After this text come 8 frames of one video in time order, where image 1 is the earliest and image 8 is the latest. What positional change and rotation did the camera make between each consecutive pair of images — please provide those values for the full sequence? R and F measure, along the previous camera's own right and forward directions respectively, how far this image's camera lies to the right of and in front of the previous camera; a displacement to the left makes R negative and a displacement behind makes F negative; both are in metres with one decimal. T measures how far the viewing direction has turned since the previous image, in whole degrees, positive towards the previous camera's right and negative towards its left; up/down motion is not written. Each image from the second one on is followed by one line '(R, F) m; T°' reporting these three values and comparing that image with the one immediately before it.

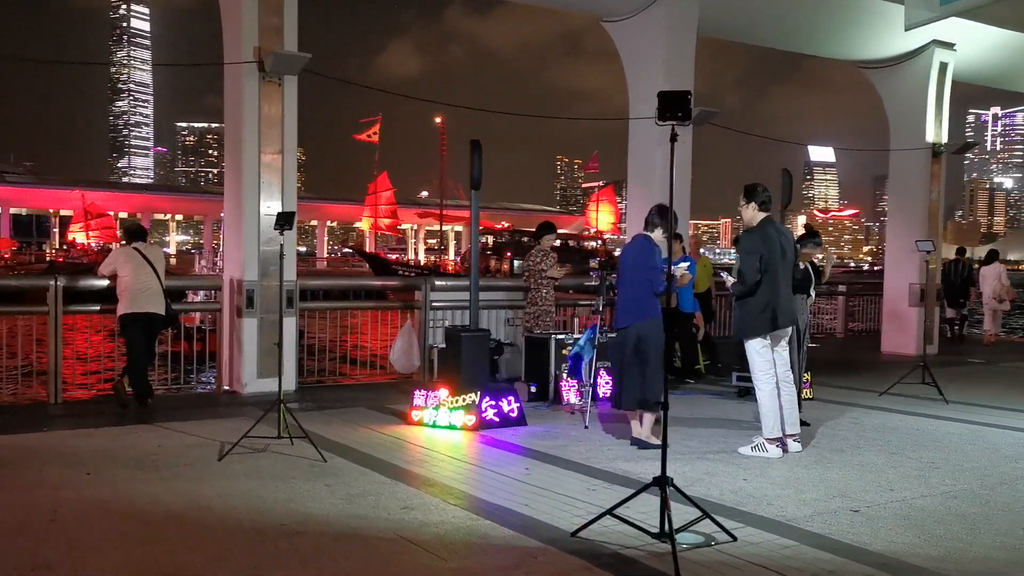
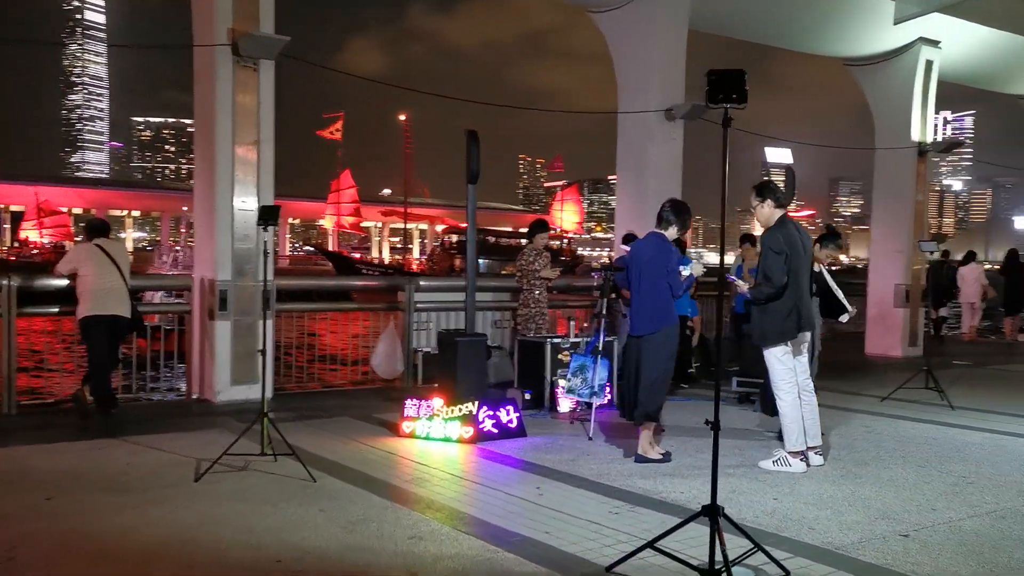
(-0.3, +0.5) m; +3°
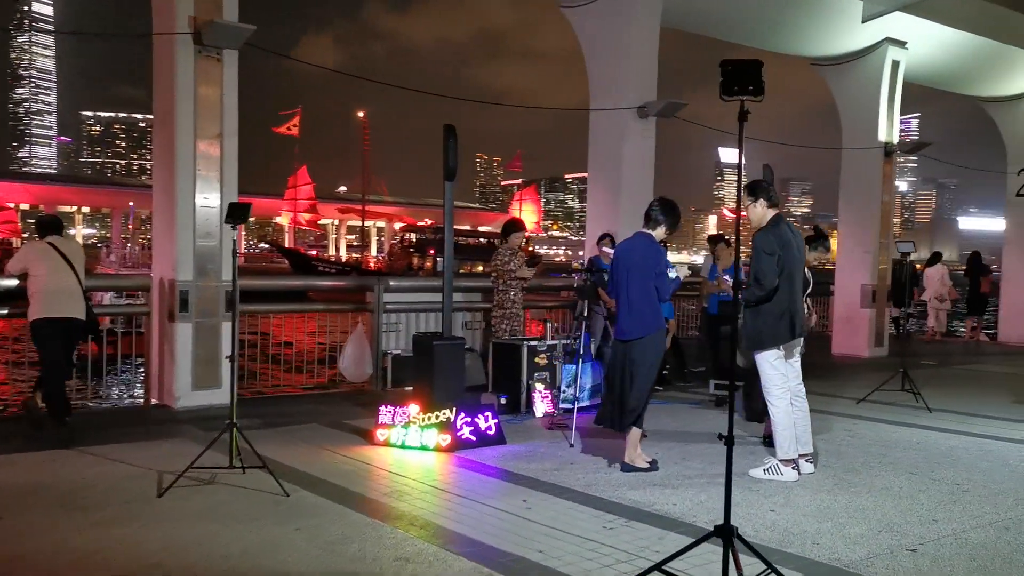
(-0.2, +0.3) m; +3°
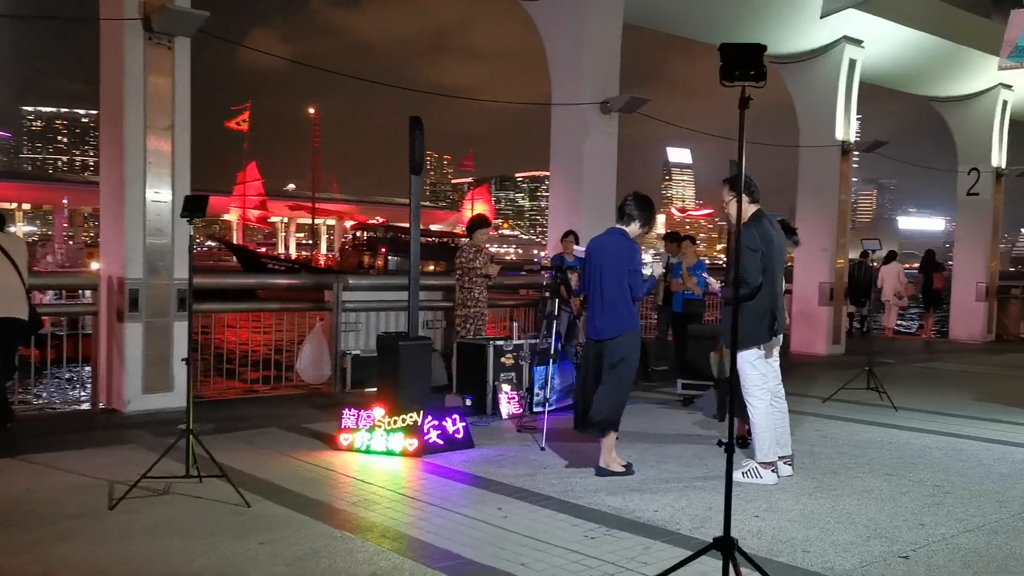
(-0.1, +0.2) m; +3°
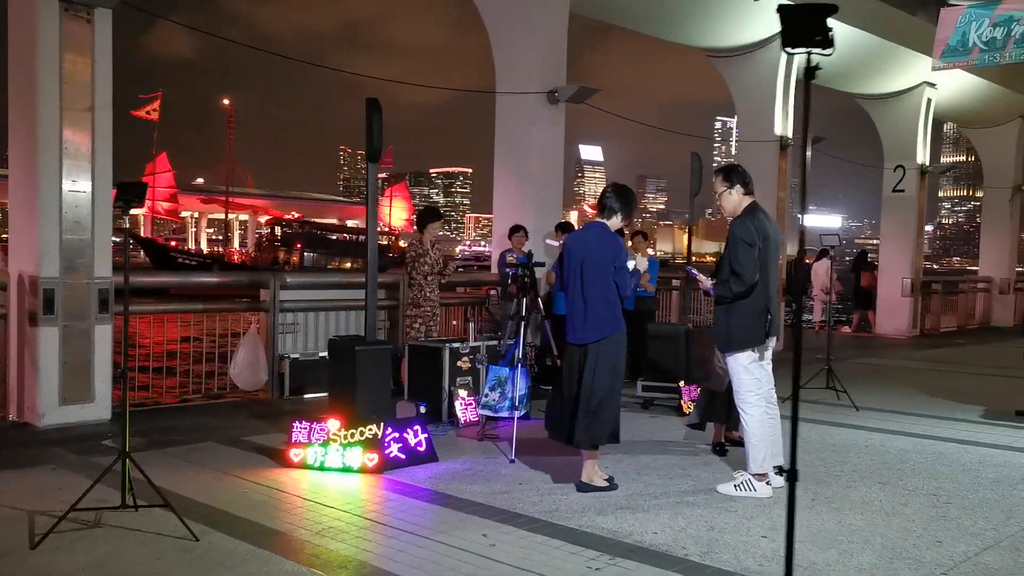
(-0.3, +0.5) m; +6°
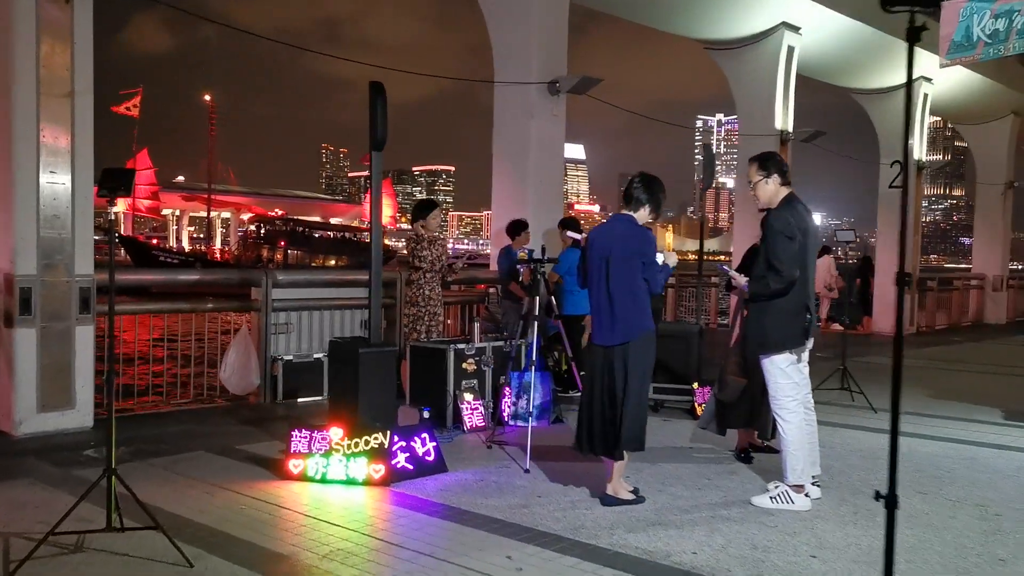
(-0.2, +0.4) m; +1°
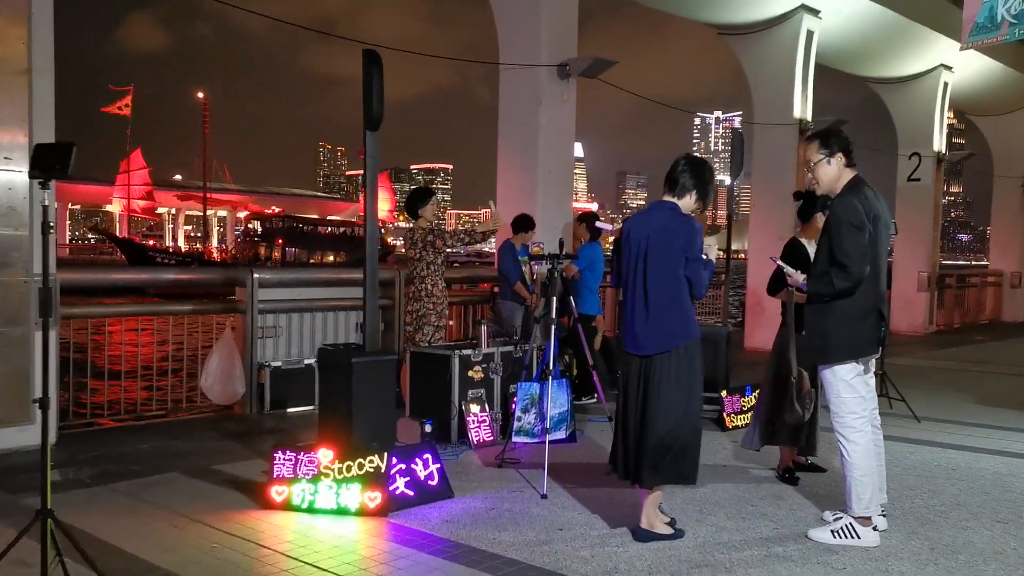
(-0.1, +0.7) m; 0°
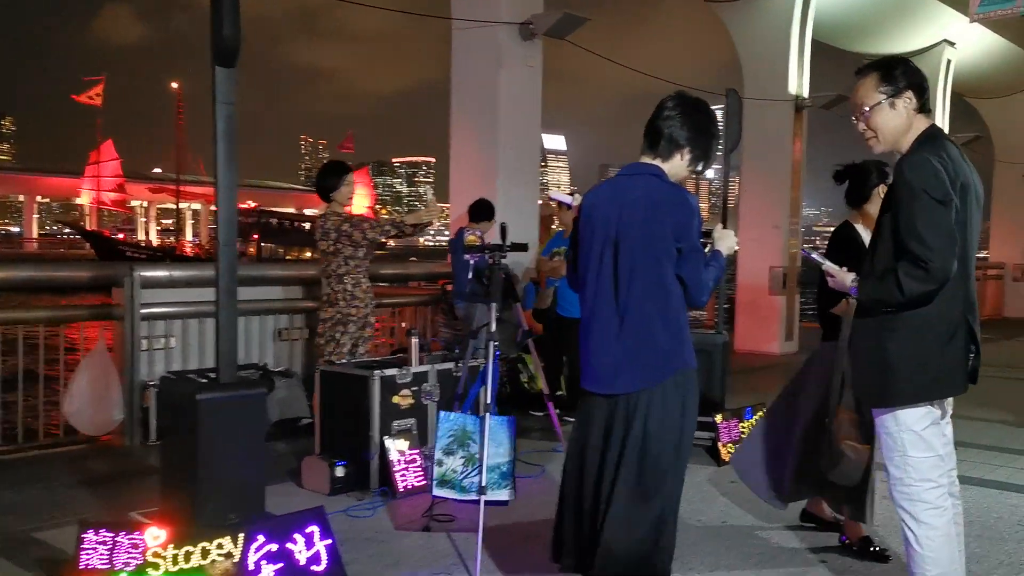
(+0.3, +1.4) m; +1°
